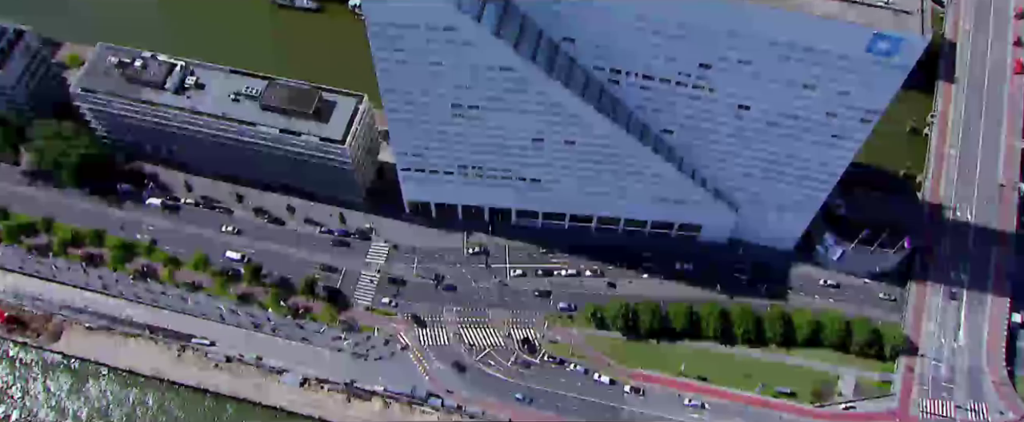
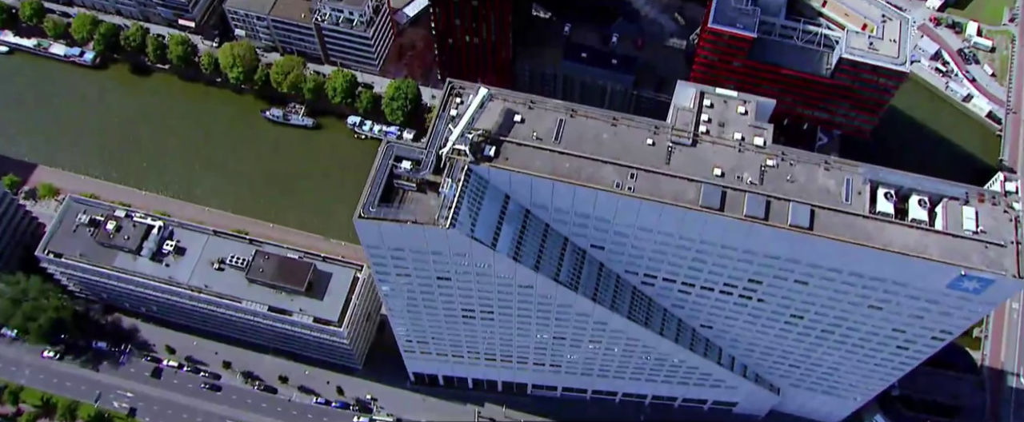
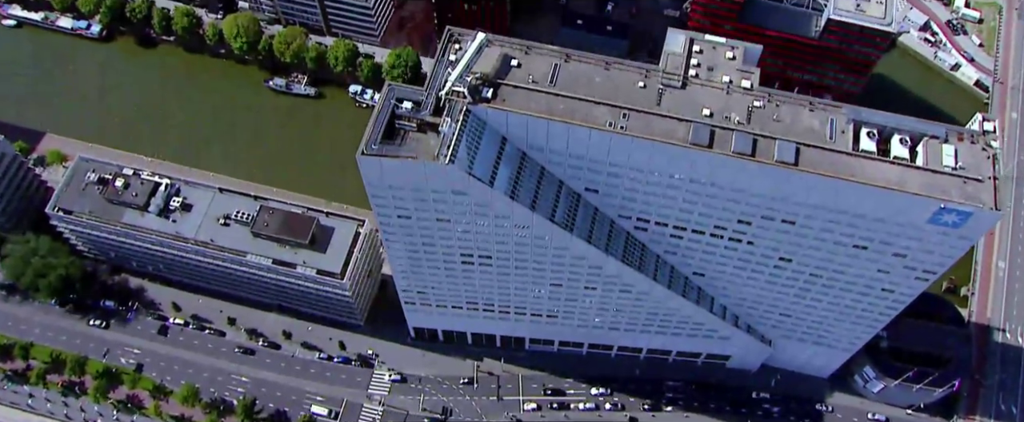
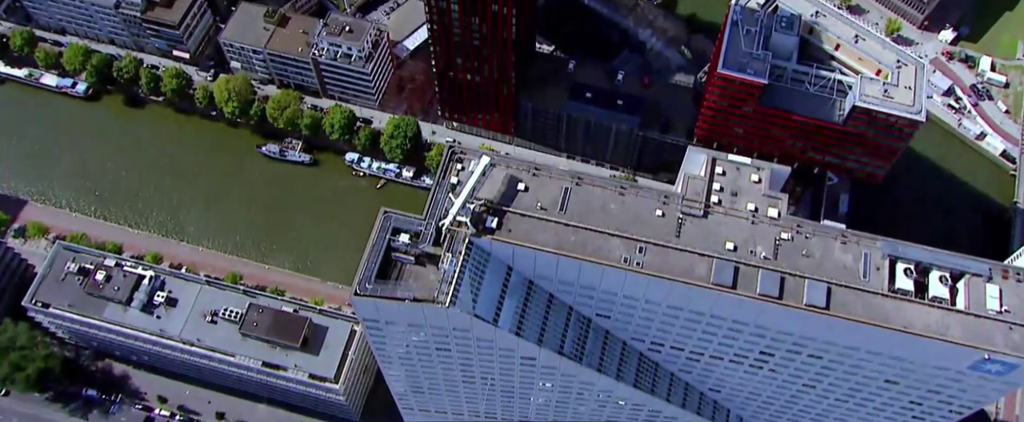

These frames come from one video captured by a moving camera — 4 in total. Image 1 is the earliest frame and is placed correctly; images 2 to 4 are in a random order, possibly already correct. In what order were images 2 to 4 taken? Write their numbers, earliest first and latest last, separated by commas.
3, 2, 4
